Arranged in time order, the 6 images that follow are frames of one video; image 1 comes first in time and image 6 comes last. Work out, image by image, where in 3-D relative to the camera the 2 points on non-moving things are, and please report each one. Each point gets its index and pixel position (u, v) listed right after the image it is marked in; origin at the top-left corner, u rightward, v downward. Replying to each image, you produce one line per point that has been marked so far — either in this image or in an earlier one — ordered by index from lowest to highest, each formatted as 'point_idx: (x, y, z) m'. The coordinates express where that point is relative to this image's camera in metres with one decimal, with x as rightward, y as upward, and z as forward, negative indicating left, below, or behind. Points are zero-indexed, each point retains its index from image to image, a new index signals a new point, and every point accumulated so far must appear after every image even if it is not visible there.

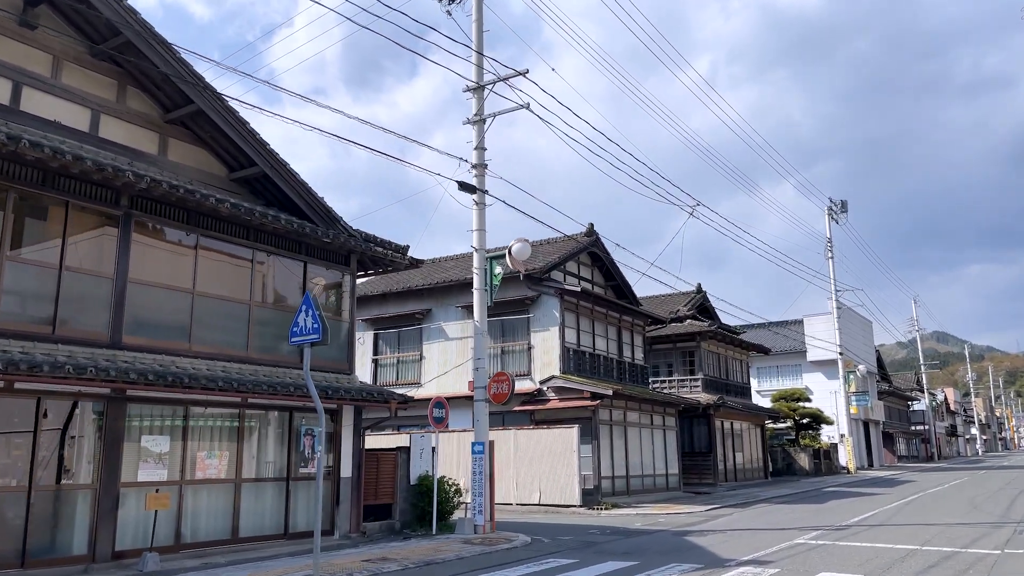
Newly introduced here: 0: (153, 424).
0: (-4.8, -1.8, +11.3) m
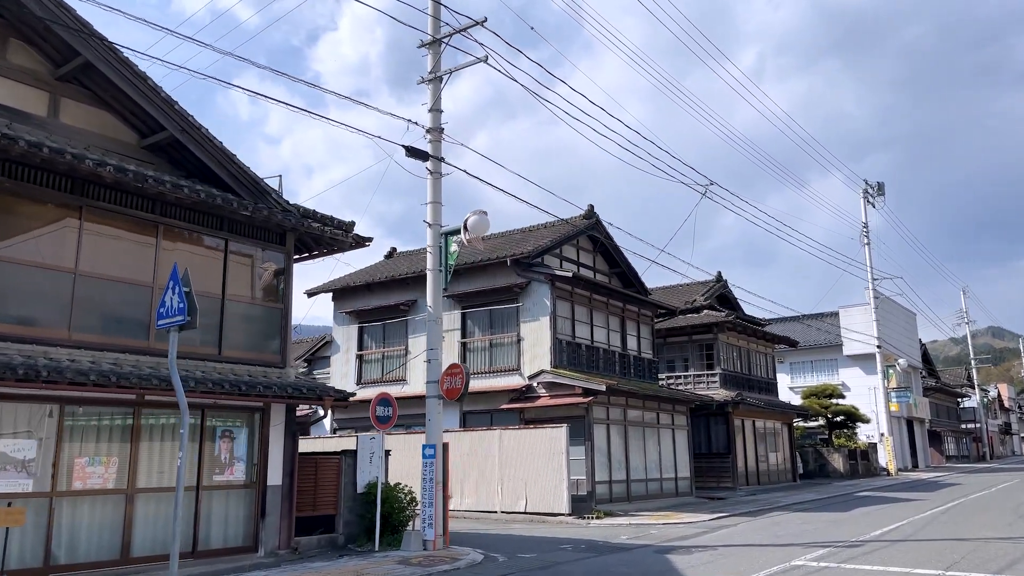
0: (-5.7, -1.6, +9.6) m
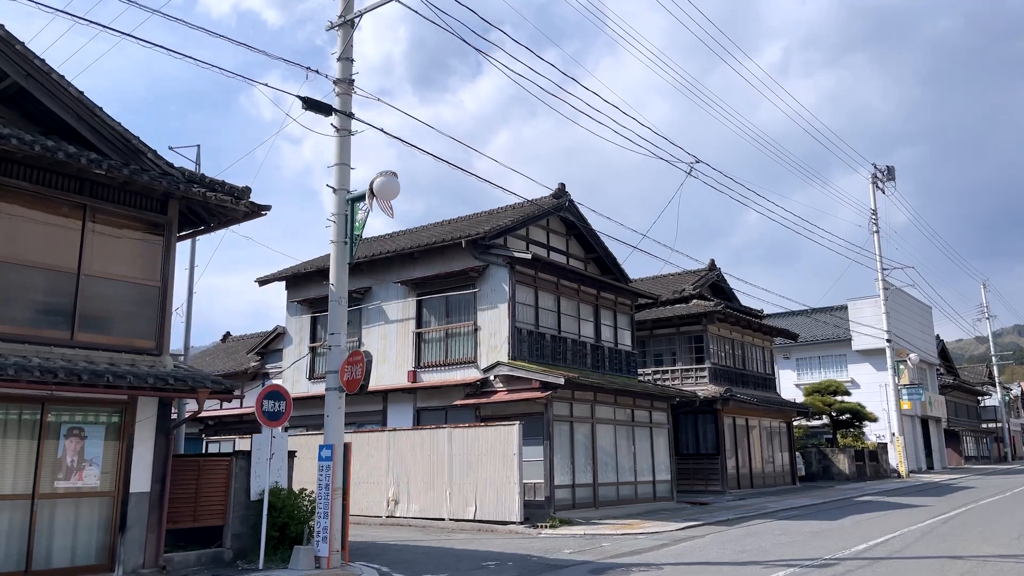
0: (-6.9, -1.2, +7.9) m
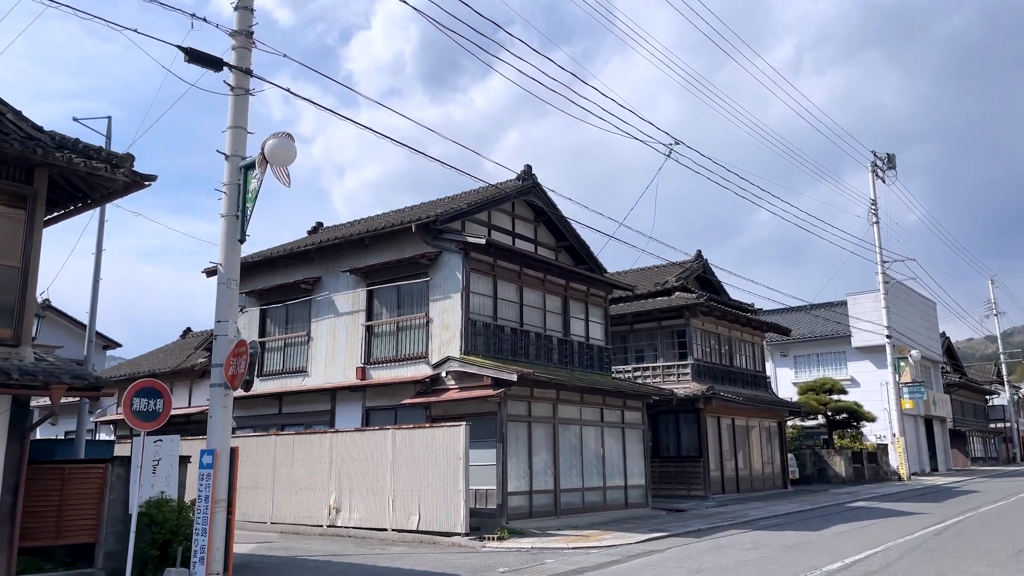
0: (-7.9, -1.0, +6.4) m
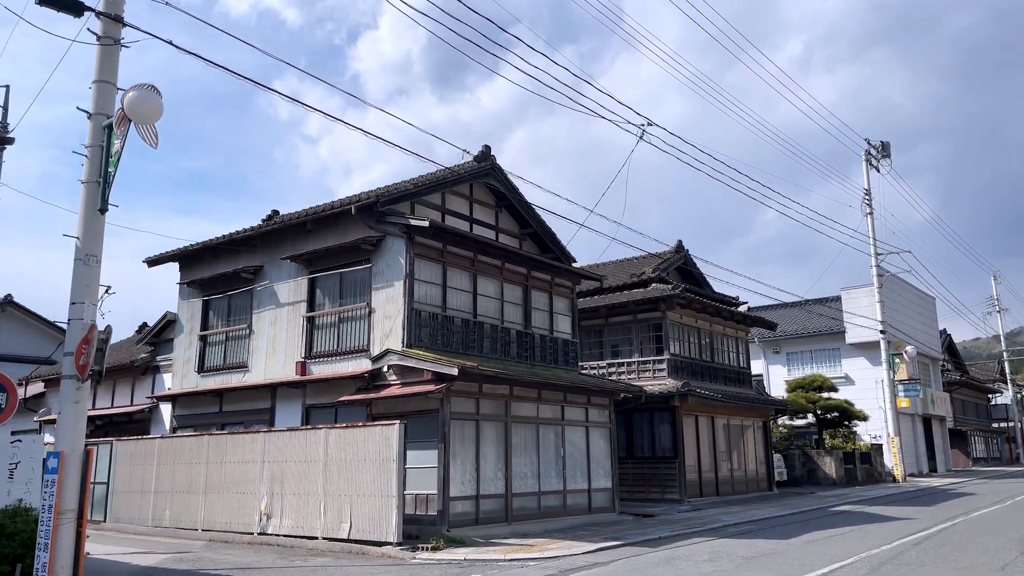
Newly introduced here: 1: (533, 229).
0: (-8.9, -0.8, +5.1) m
1: (+0.5, +1.4, +19.9) m
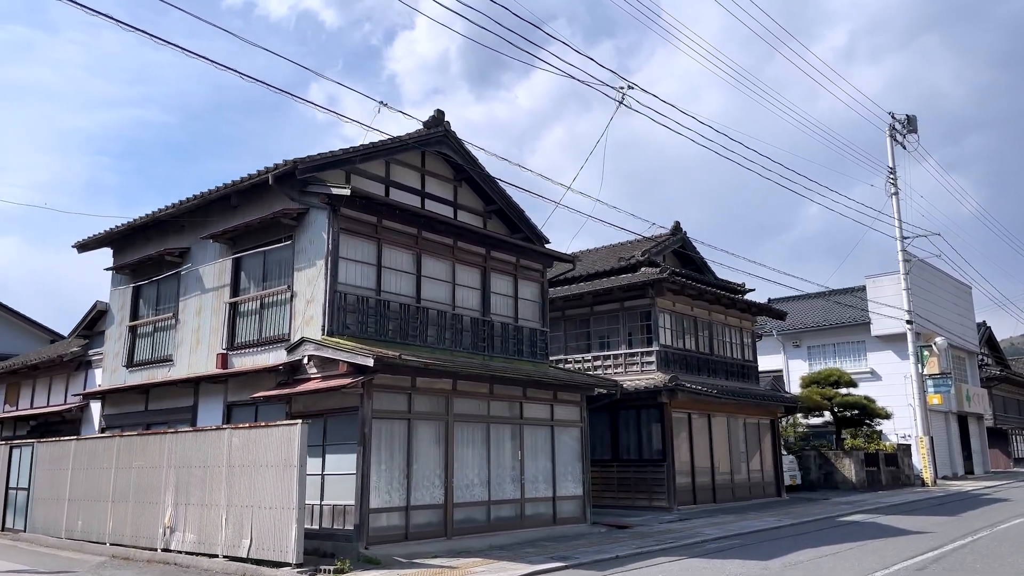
0: (-10.3, -0.5, +3.5) m
1: (-0.3, +1.8, +17.8) m
